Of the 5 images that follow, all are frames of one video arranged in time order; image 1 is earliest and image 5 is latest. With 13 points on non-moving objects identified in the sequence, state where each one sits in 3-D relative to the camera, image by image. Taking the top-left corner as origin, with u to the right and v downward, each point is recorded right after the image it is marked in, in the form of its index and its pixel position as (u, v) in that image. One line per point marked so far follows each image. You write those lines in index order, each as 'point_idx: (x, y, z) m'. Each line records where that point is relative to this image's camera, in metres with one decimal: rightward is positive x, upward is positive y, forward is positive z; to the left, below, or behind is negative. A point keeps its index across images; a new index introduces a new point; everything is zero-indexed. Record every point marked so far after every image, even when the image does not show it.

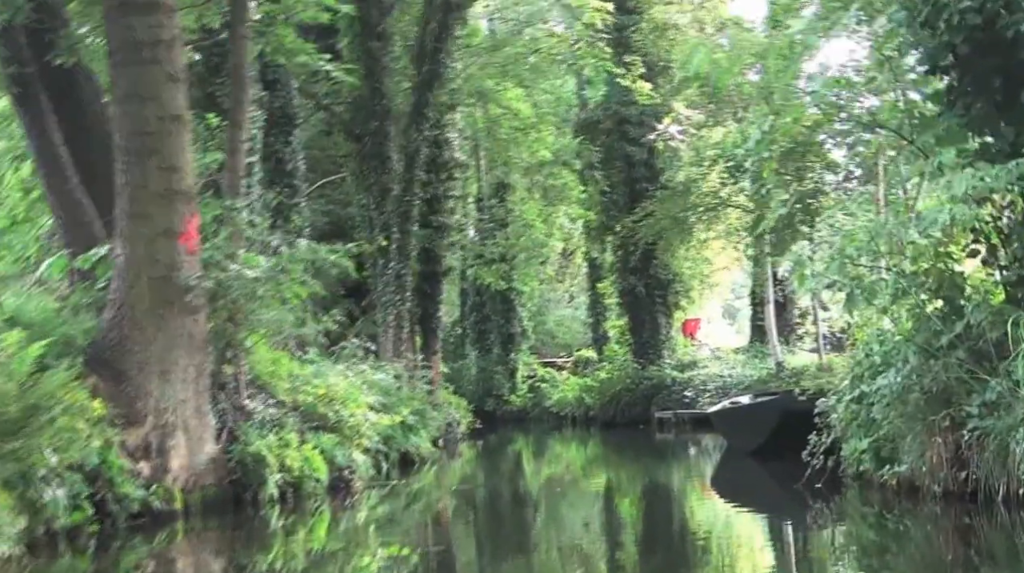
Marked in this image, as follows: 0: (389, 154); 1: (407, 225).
0: (-1.9, +2.0, +18.4) m
1: (-1.6, +1.0, +18.4) m
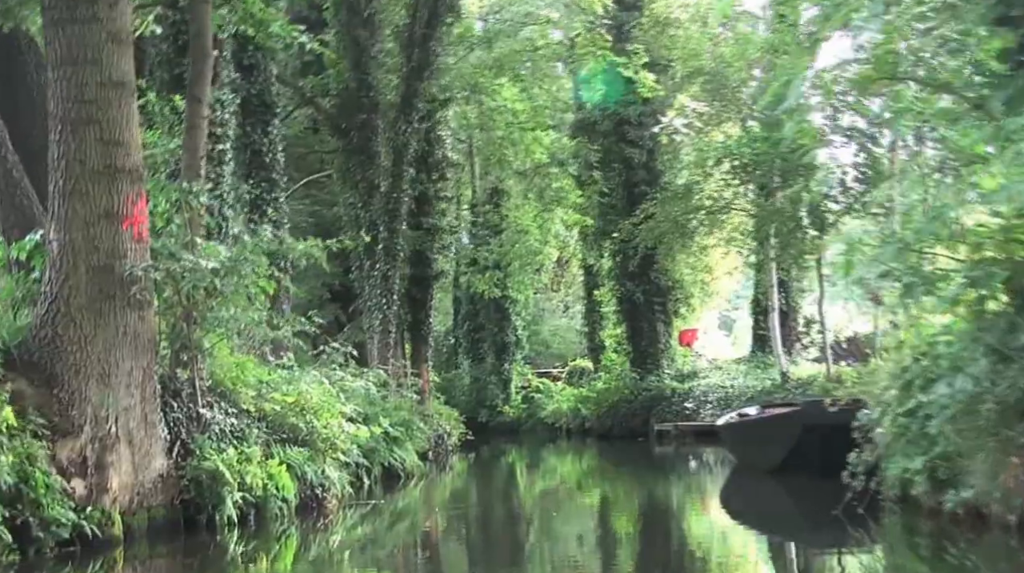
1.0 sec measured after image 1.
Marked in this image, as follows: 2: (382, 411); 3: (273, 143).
0: (-2.0, +2.0, +17.4) m
1: (-1.7, +1.0, +17.4) m
2: (-1.6, -1.5, +14.2) m
3: (-2.9, +1.7, +14.5) m
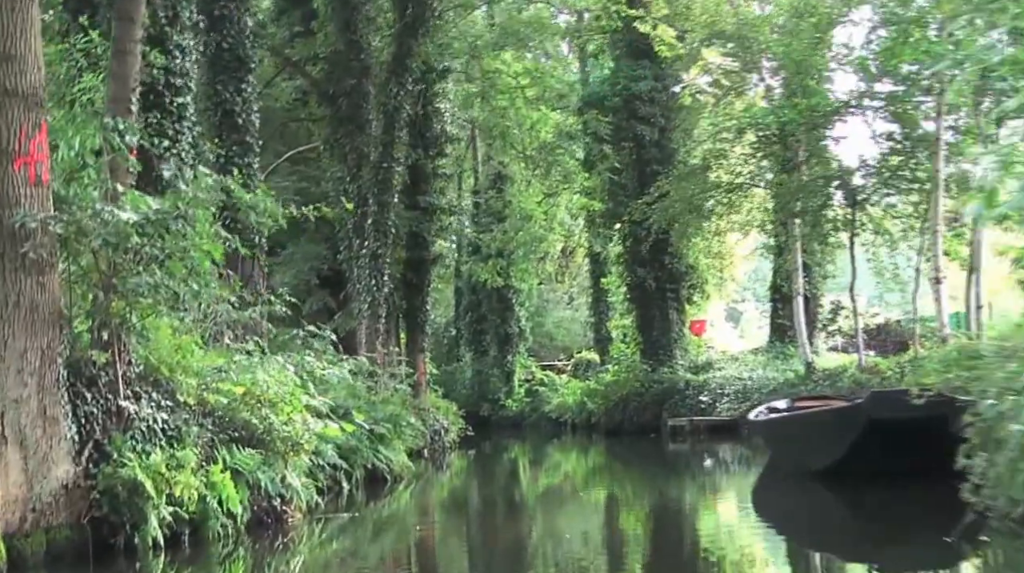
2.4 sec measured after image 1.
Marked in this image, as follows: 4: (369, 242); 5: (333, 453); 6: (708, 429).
0: (-1.9, +2.2, +15.8) m
1: (-1.7, +1.2, +15.8) m
2: (-1.5, -1.3, +12.5) m
3: (-2.9, +2.0, +12.9) m
4: (-1.9, +0.6, +15.6) m
5: (-1.6, -1.5, +10.5) m
6: (+3.3, -2.4, +19.9) m
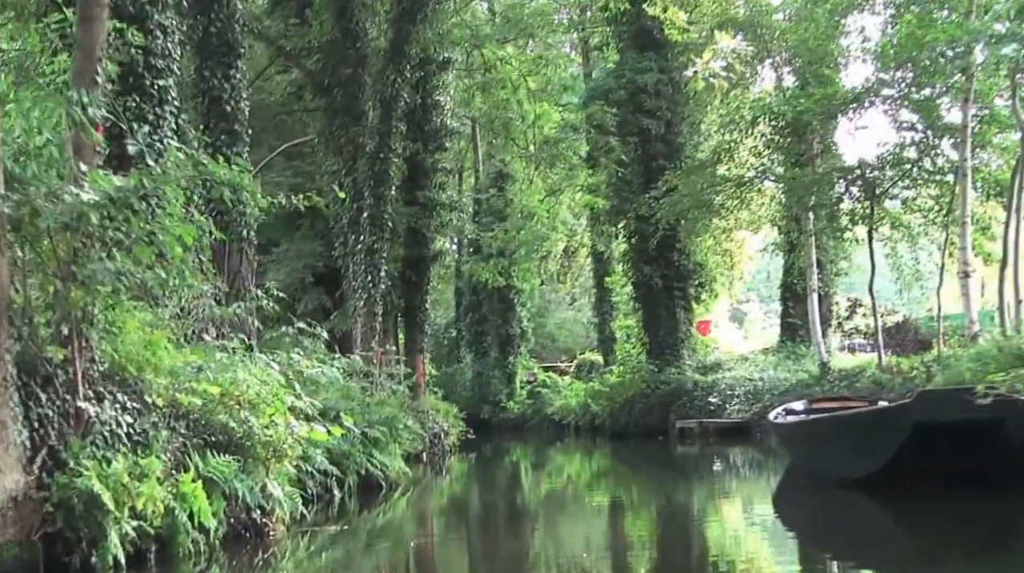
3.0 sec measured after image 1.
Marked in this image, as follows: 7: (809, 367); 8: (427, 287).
0: (-1.9, +2.3, +15.2) m
1: (-1.6, +1.3, +15.1) m
2: (-1.5, -1.2, +11.9) m
3: (-2.8, +2.0, +12.2) m
4: (-1.9, +0.6, +15.0) m
5: (-1.5, -1.4, +9.9) m
6: (+3.3, -2.3, +19.2) m
7: (+5.0, -1.3, +20.0) m
8: (-1.4, 0.0, +19.8) m
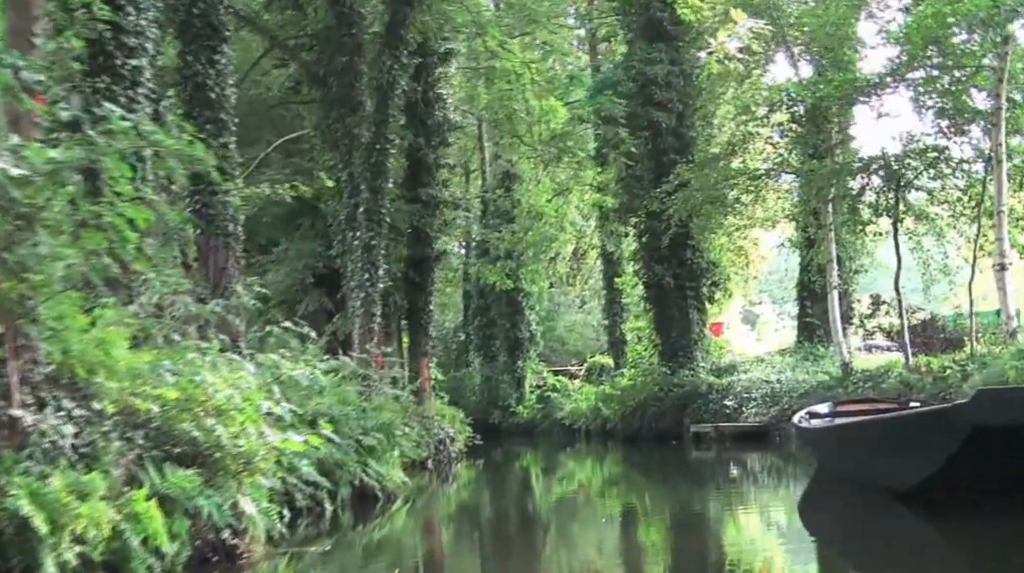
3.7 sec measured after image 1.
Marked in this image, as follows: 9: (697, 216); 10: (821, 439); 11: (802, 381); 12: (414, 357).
0: (-1.9, +2.3, +14.4) m
1: (-1.6, +1.3, +14.4) m
2: (-1.5, -1.2, +11.2) m
3: (-2.8, +2.0, +11.5) m
4: (-1.8, +0.6, +14.3) m
5: (-1.5, -1.4, +9.1) m
6: (+3.5, -2.3, +18.4) m
7: (+5.1, -1.3, +19.2) m
8: (-1.3, 0.0, +19.1) m
9: (+2.9, +1.1, +18.6) m
10: (+3.1, -1.5, +12.0) m
11: (+4.5, -1.5, +18.7) m
12: (-1.5, -1.1, +18.9) m
